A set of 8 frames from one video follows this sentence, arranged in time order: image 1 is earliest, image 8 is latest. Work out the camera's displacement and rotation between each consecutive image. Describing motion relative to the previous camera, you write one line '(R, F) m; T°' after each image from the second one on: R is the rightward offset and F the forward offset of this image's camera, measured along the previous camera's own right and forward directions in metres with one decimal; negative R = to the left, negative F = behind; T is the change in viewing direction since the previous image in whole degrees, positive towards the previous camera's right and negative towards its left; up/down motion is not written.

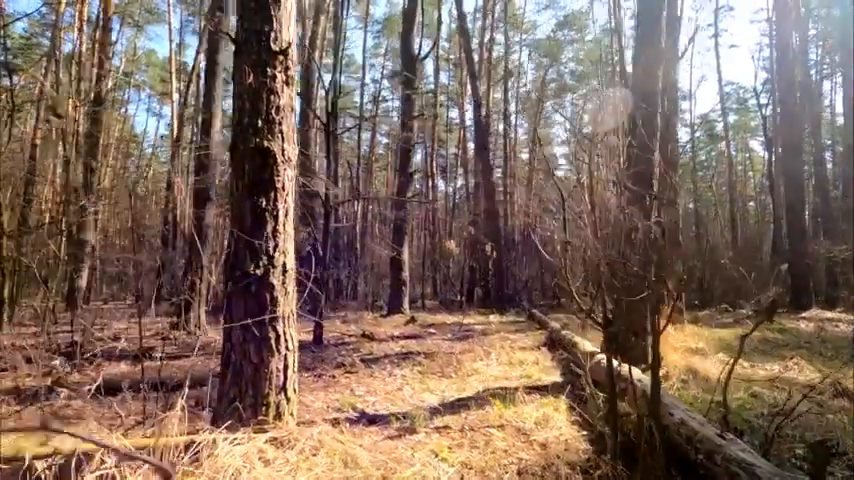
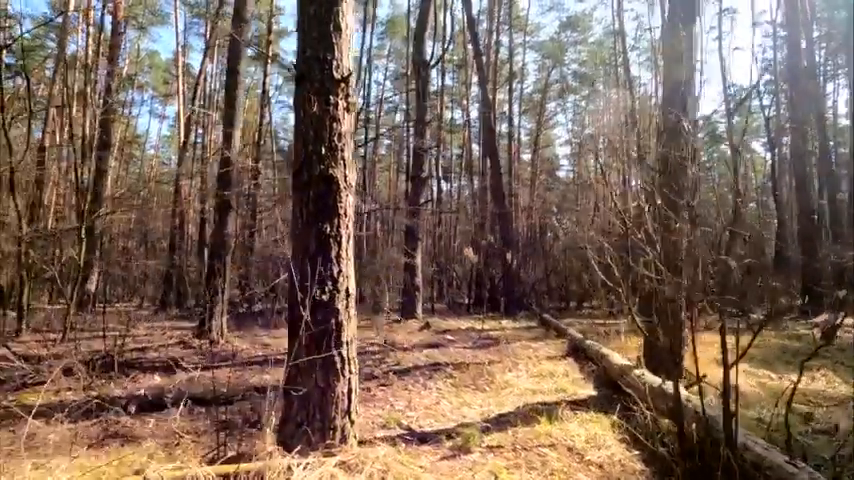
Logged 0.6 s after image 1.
(-0.3, -0.1) m; 0°
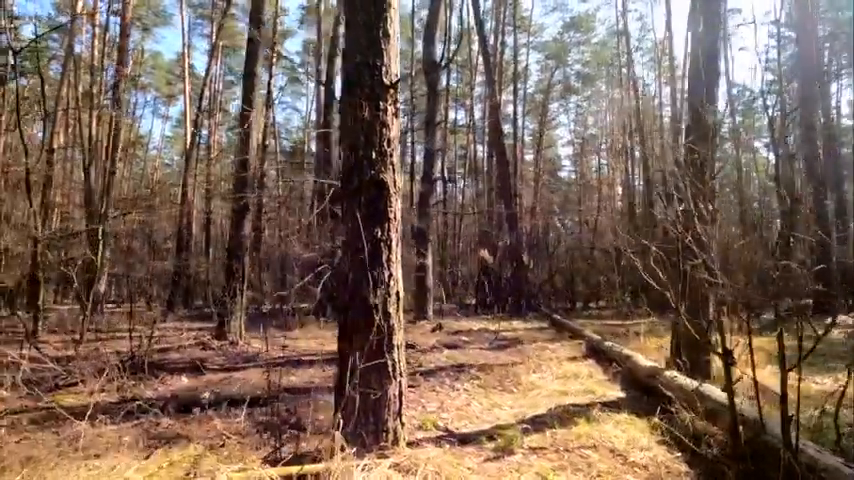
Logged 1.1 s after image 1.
(-0.3, 0.0) m; 0°
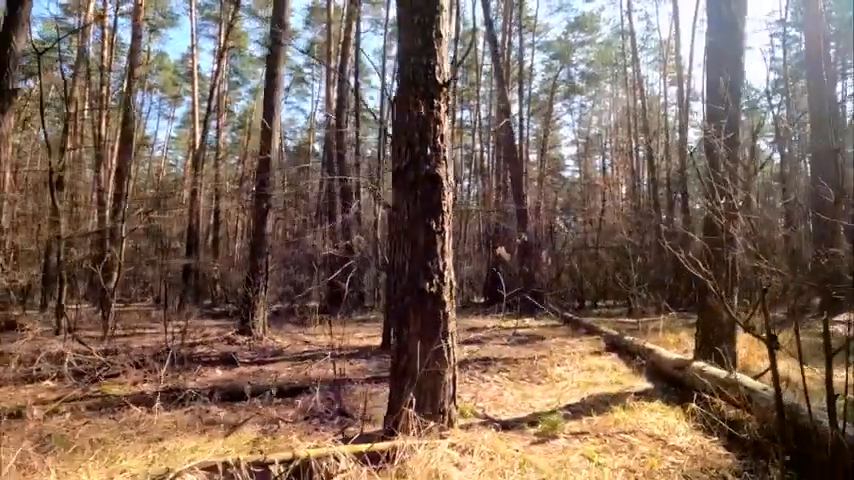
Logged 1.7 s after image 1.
(-0.3, -0.2) m; 0°
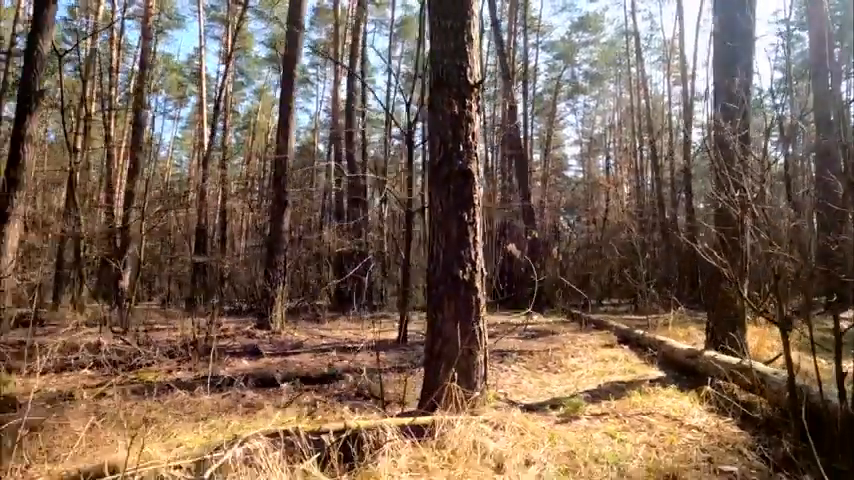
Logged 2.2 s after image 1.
(-0.2, -0.2) m; 0°
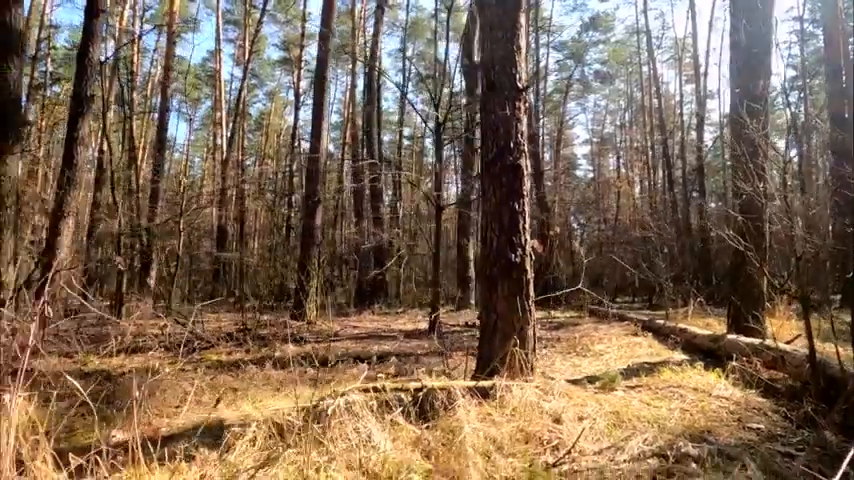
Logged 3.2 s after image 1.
(-0.3, -0.4) m; -1°
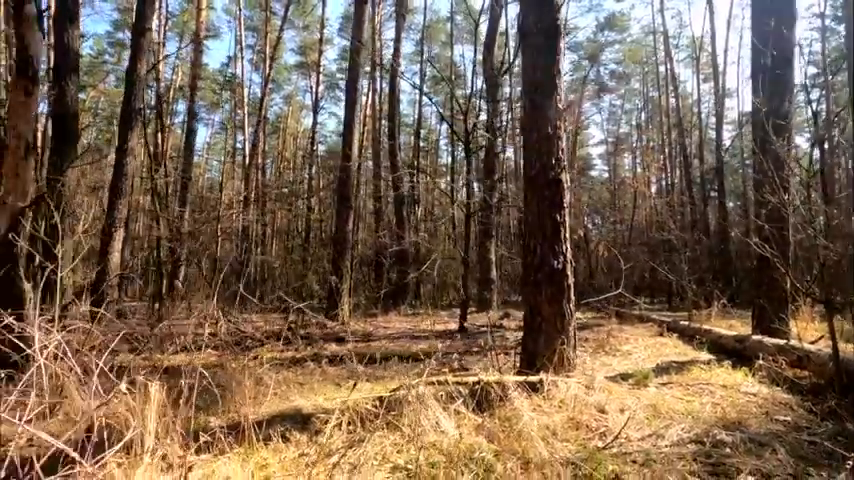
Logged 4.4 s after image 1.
(-0.3, -0.4) m; -1°
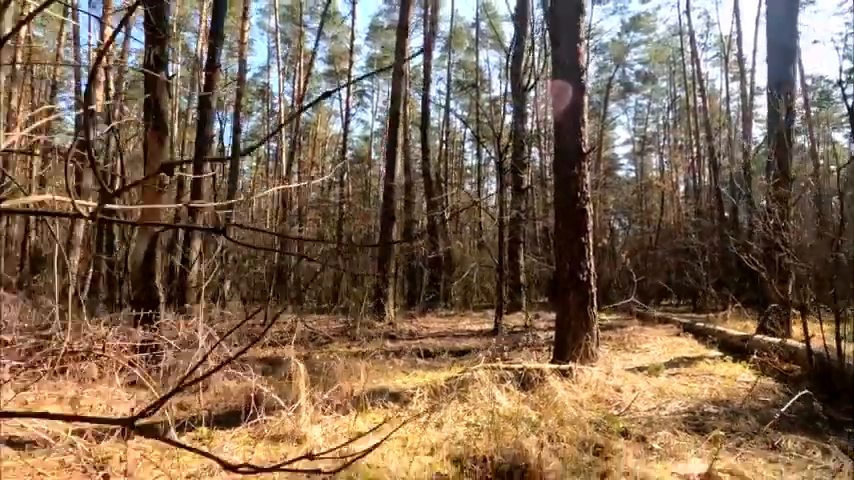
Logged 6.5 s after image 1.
(-0.2, -1.2) m; -2°
